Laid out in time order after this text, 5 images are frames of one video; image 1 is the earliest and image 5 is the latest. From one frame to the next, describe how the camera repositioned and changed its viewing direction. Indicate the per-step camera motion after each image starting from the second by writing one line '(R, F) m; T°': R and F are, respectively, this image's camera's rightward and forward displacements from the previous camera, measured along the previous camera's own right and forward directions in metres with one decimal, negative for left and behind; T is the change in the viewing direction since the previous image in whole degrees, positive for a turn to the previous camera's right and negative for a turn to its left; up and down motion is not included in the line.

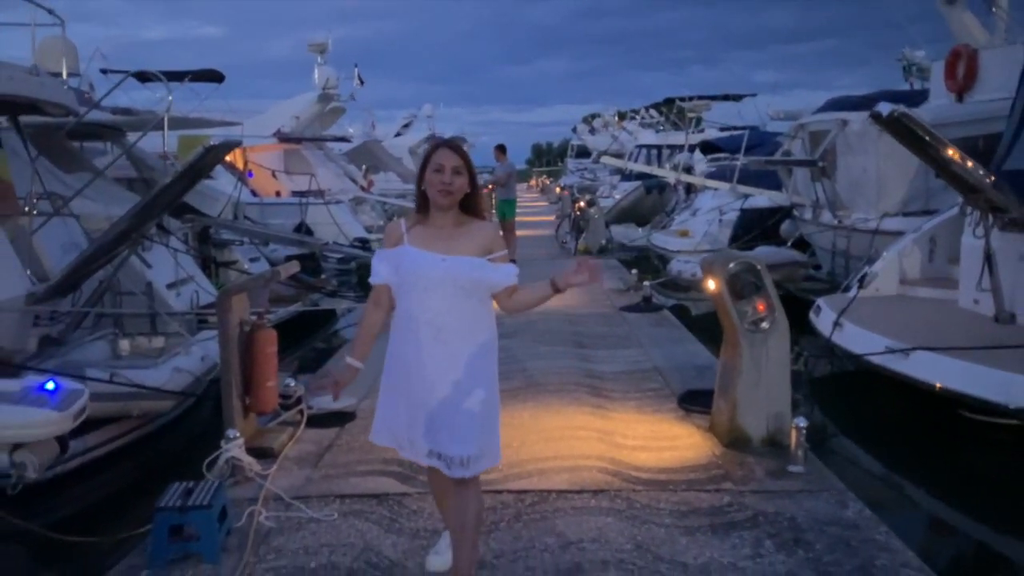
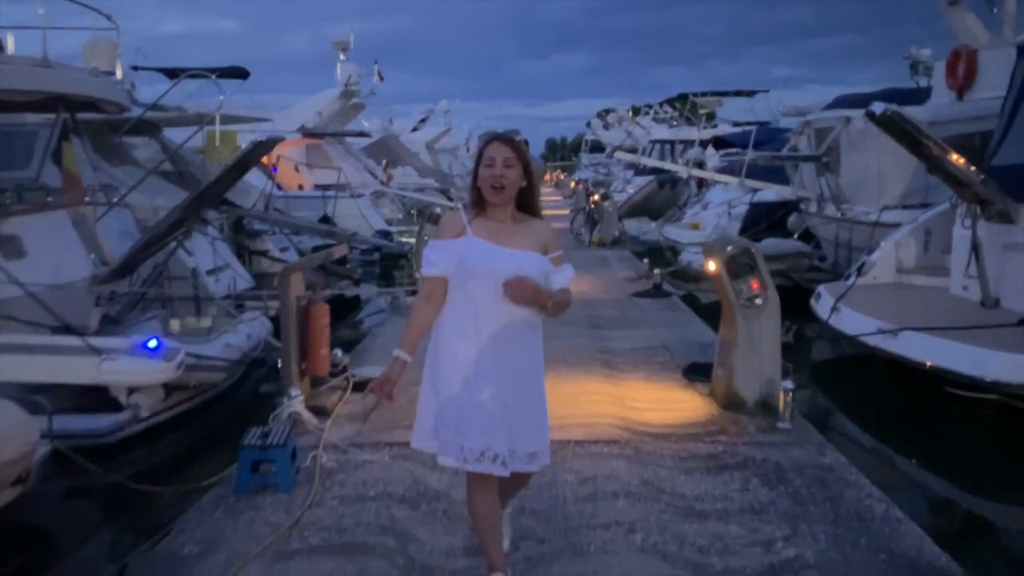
(-0.1, -0.7) m; -1°
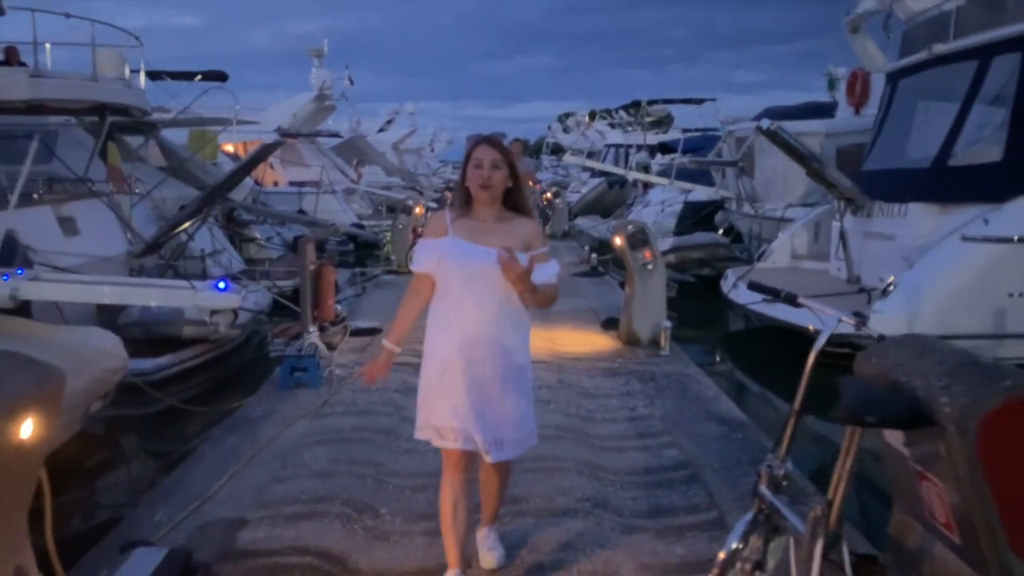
(0.0, -2.1) m; +3°
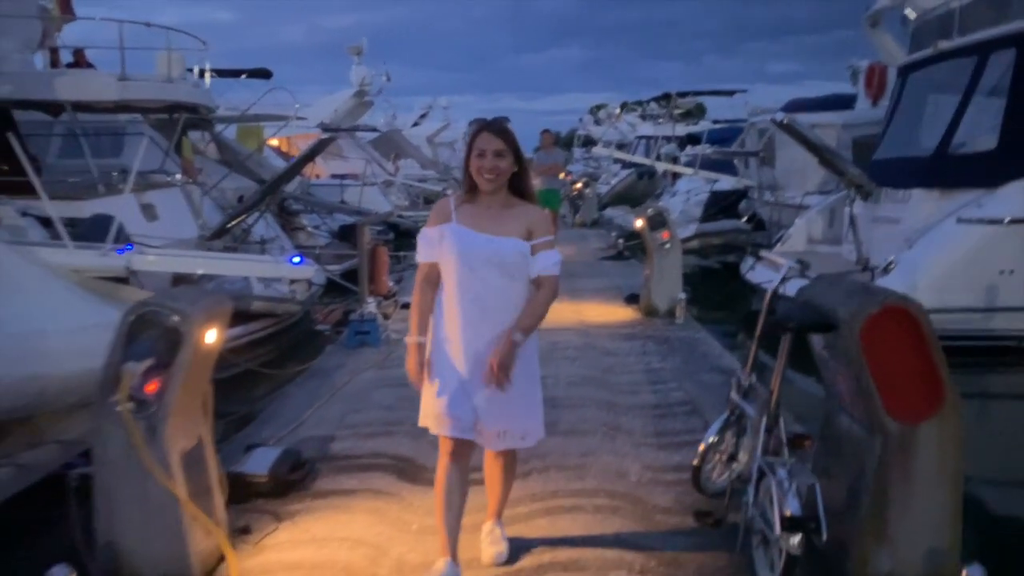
(0.0, -1.0) m; -2°
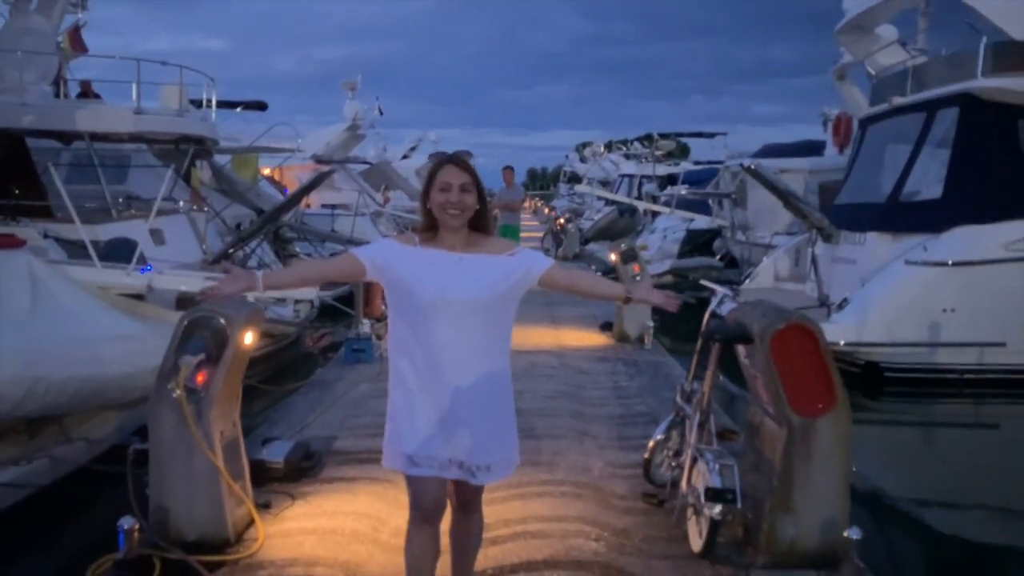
(0.0, -0.8) m; +1°
